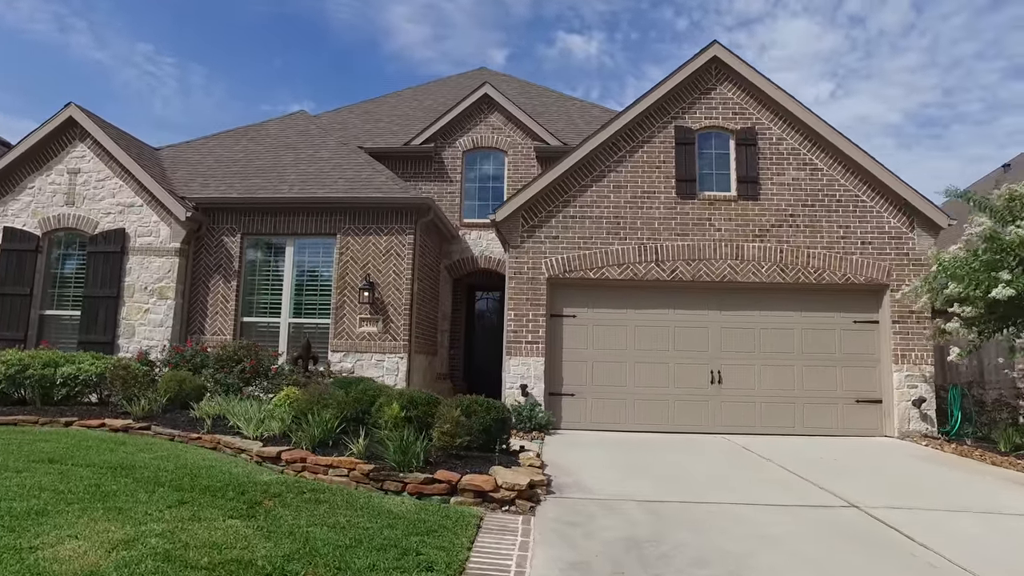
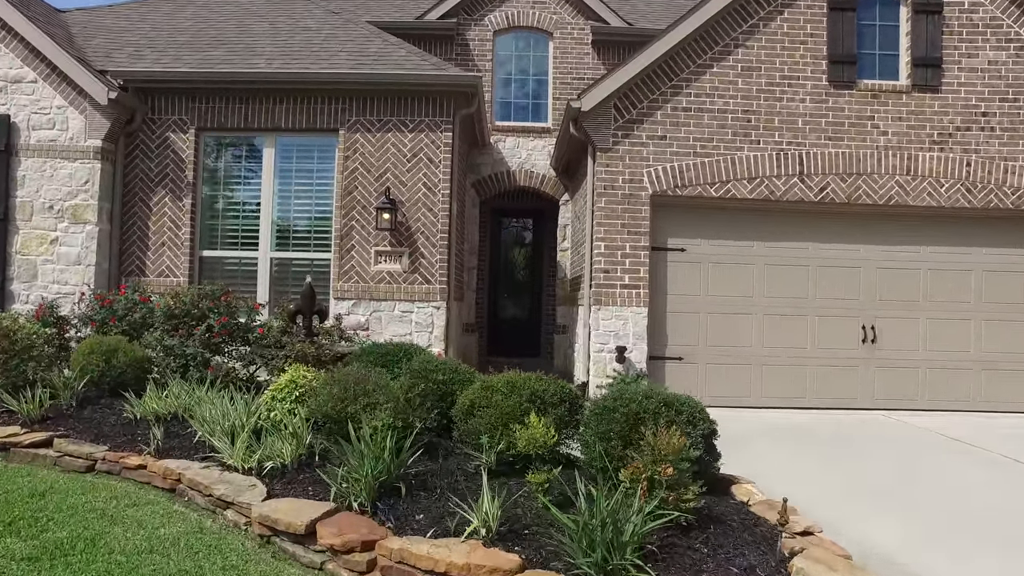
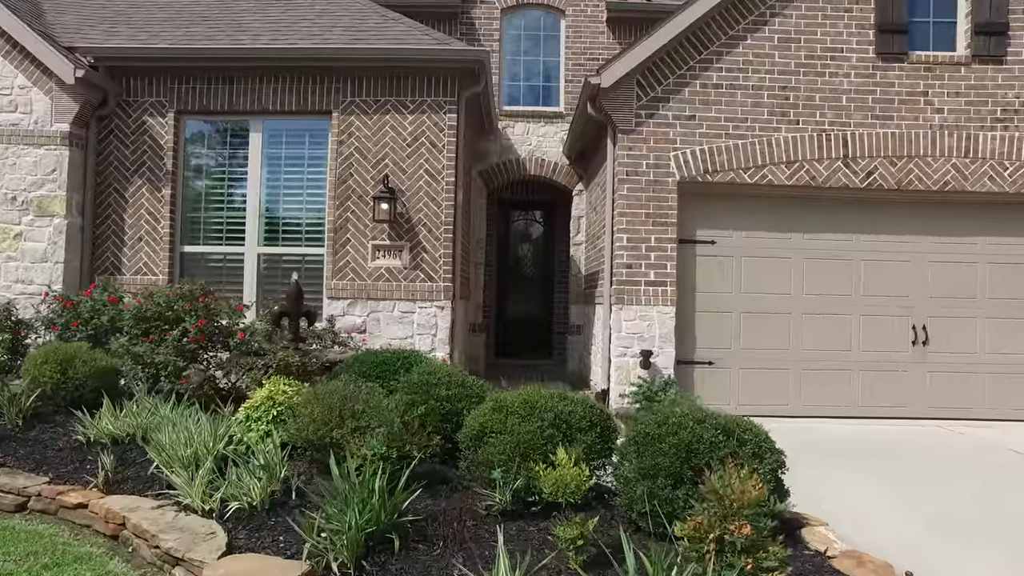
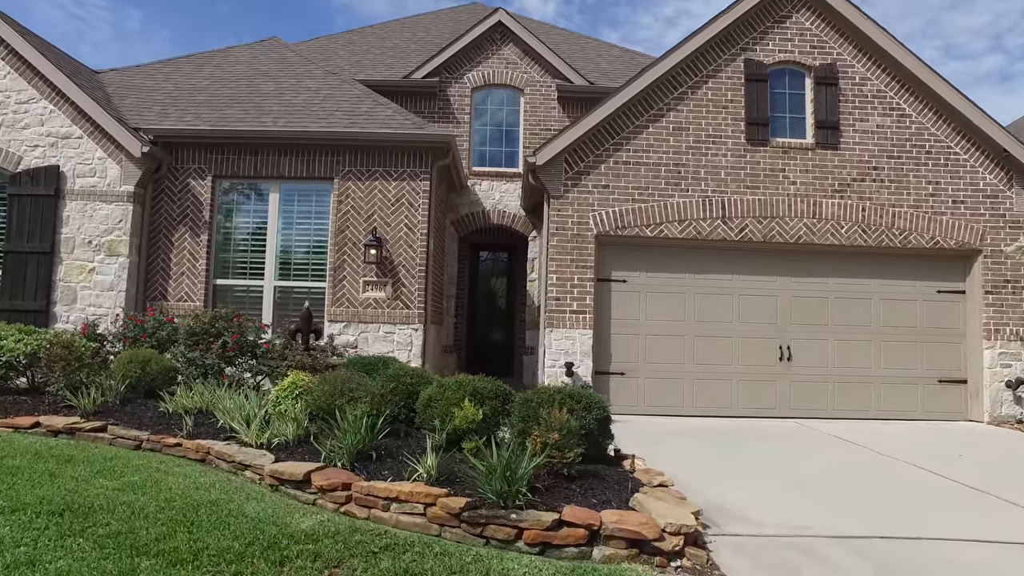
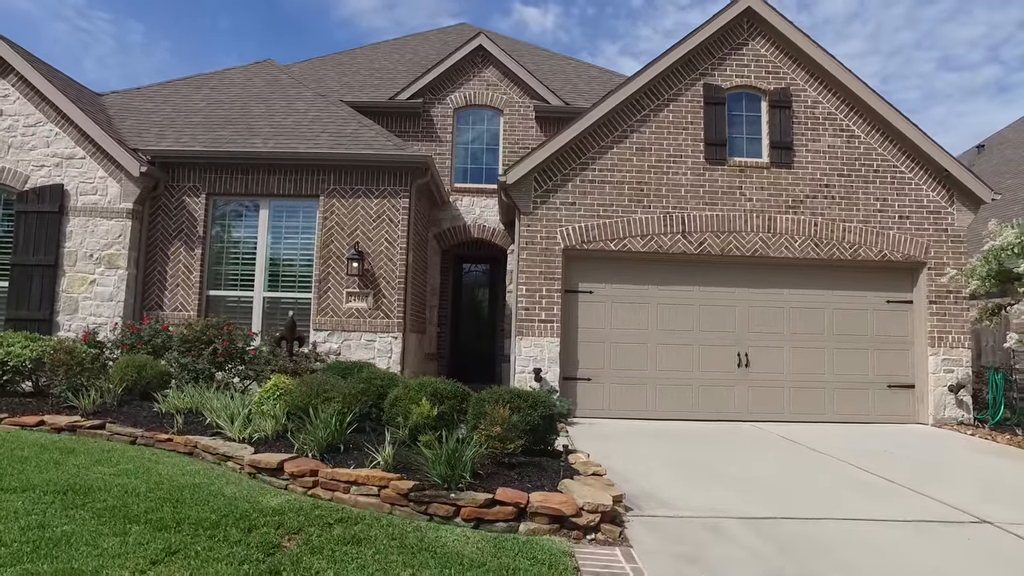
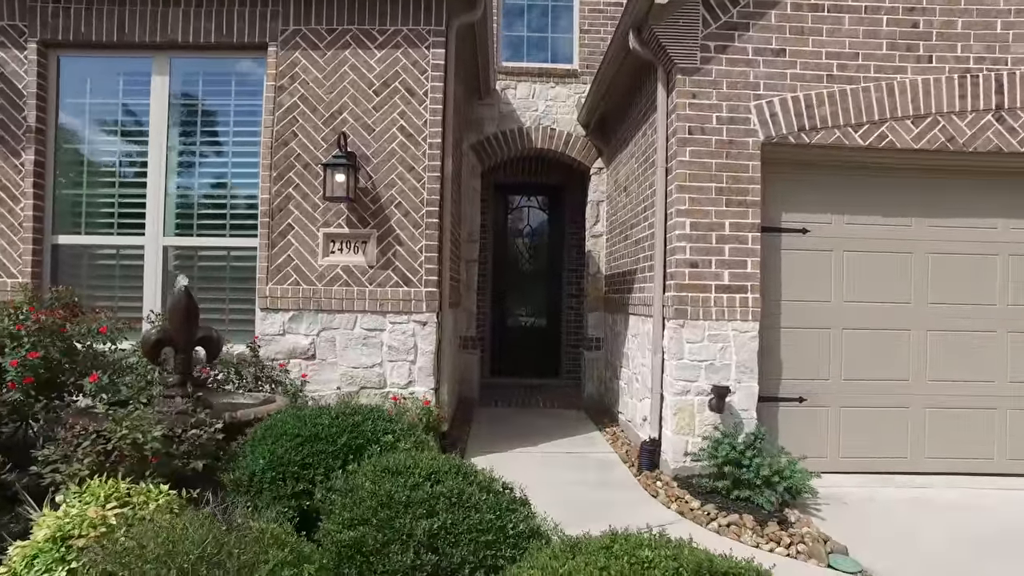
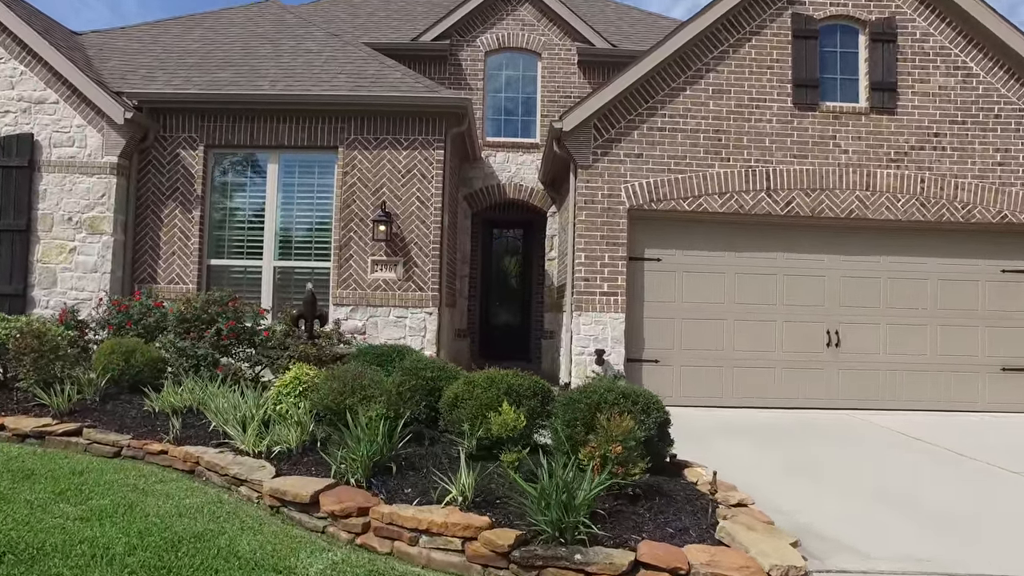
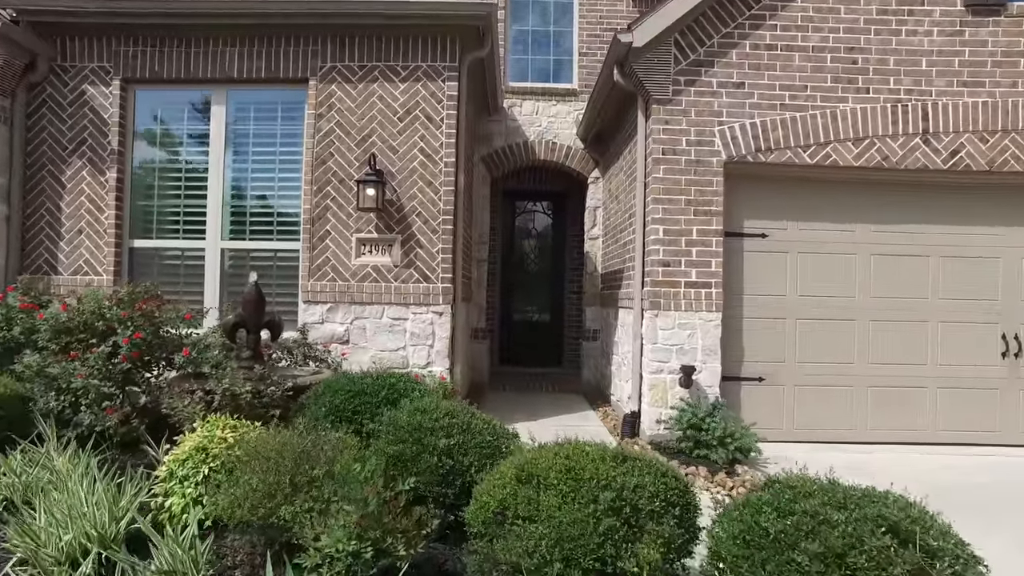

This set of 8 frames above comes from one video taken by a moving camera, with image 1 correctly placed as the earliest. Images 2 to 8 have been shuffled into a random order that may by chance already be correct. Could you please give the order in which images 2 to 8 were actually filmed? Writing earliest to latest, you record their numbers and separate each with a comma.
5, 4, 7, 2, 3, 8, 6
